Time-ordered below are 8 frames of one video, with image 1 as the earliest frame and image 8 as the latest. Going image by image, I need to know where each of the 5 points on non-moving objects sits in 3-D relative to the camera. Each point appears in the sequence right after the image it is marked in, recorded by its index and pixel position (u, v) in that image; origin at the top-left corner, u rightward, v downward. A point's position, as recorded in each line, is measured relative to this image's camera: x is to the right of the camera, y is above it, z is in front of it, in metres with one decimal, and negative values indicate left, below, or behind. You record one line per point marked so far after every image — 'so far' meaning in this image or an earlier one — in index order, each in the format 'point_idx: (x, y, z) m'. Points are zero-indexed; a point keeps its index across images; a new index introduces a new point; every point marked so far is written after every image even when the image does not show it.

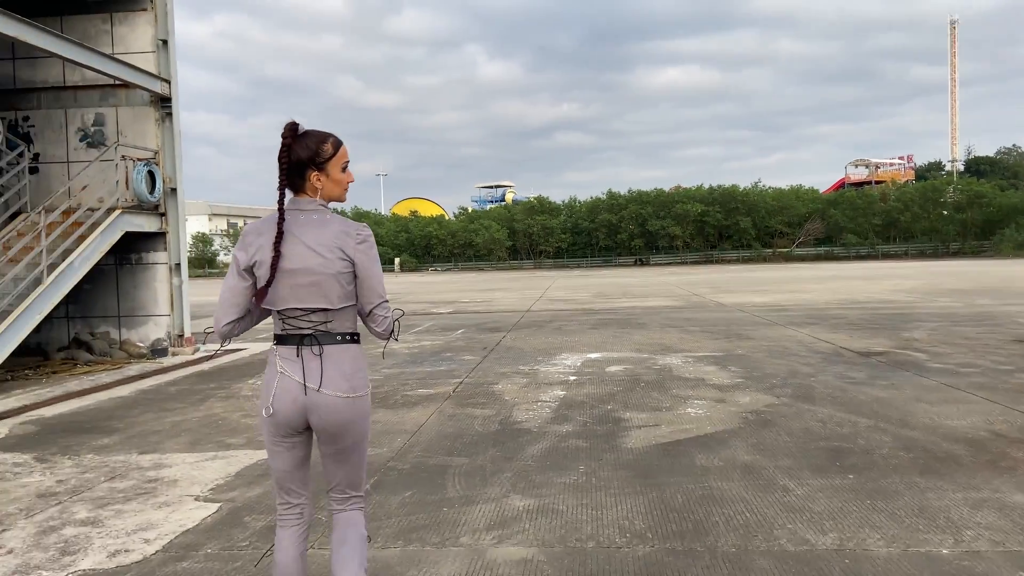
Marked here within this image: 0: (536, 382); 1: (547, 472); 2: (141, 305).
0: (+0.3, -1.2, +9.5) m
1: (+0.3, -1.3, +5.6) m
2: (-5.6, -0.3, +11.6) m
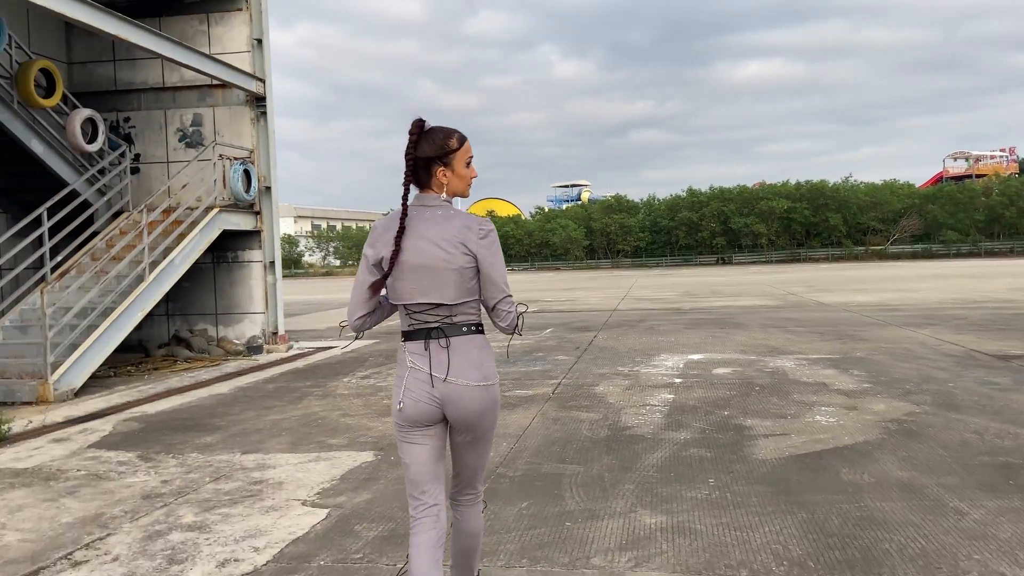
0: (+1.5, -1.1, +9.0) m
1: (+1.1, -1.3, +5.1) m
2: (-4.2, -0.2, +11.6) m
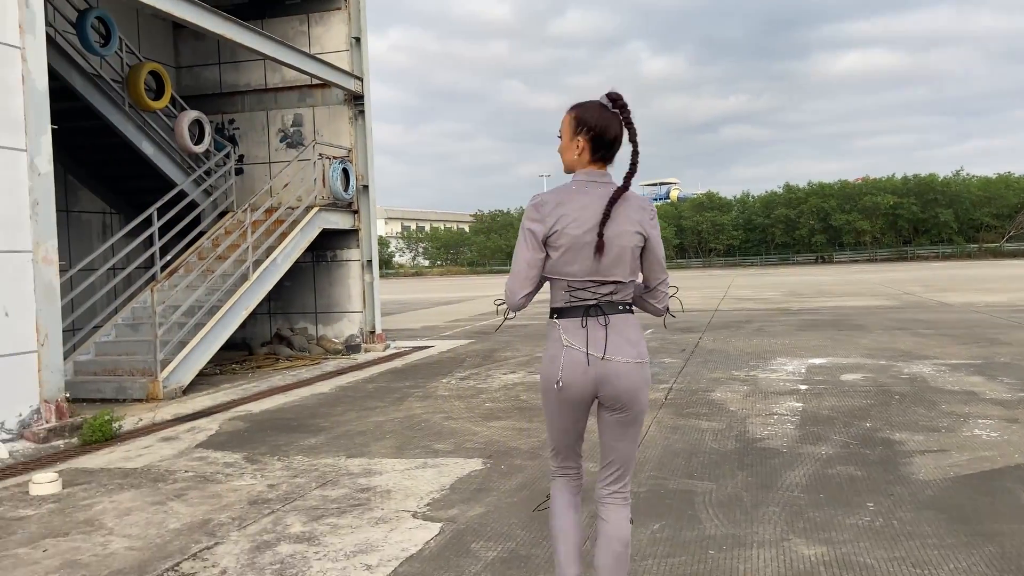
0: (+2.7, -1.1, +8.3) m
1: (+1.8, -1.3, +4.5) m
2: (-2.6, -0.2, +11.6) m
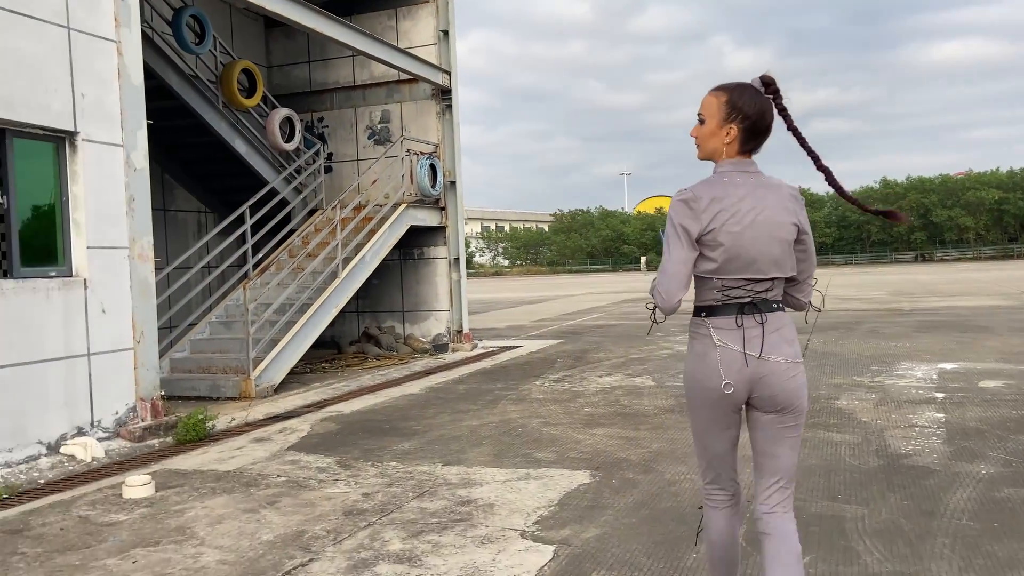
0: (+3.7, -1.1, +7.5) m
1: (+2.5, -1.3, +3.8) m
2: (-1.3, -0.2, +11.3) m
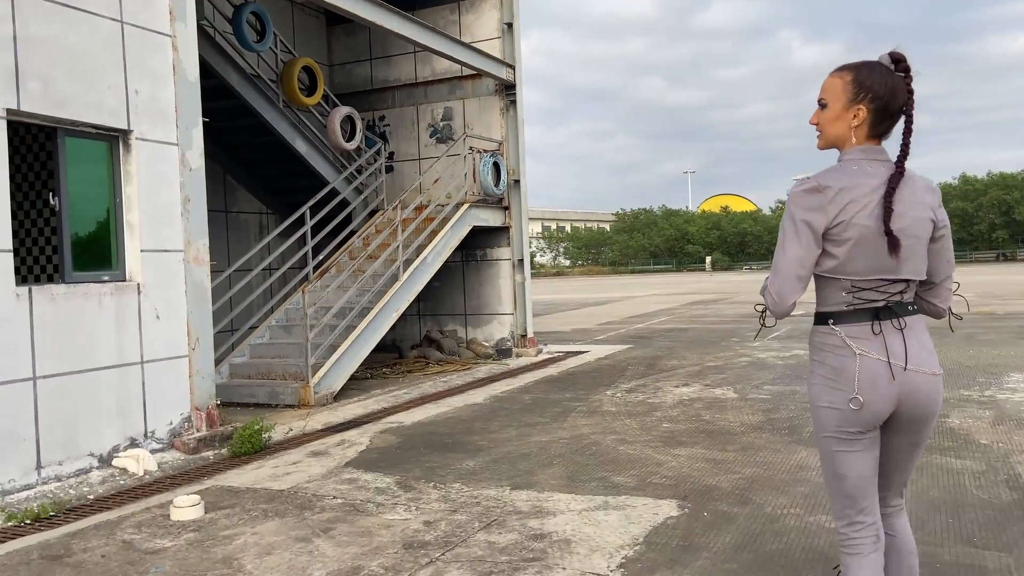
0: (+4.4, -1.1, +6.7) m
1: (+2.8, -1.3, +3.1) m
2: (-0.3, -0.2, +10.8) m
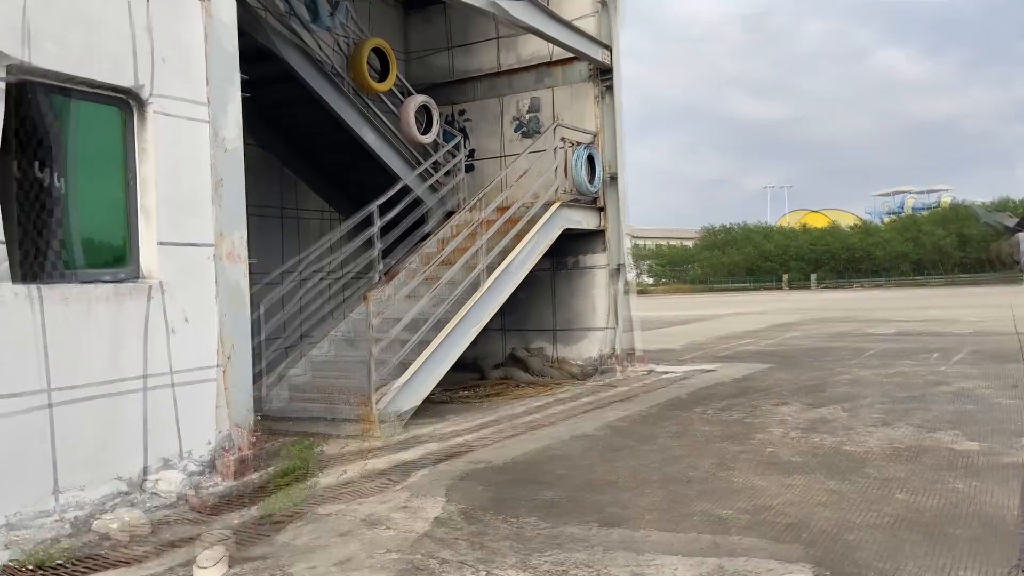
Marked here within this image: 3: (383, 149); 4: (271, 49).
0: (+5.0, -1.2, +5.0) m
1: (+3.1, -1.3, +1.6) m
2: (+0.8, -0.4, +9.7) m
3: (-1.5, +1.5, +8.5) m
4: (-2.3, +2.3, +7.3) m
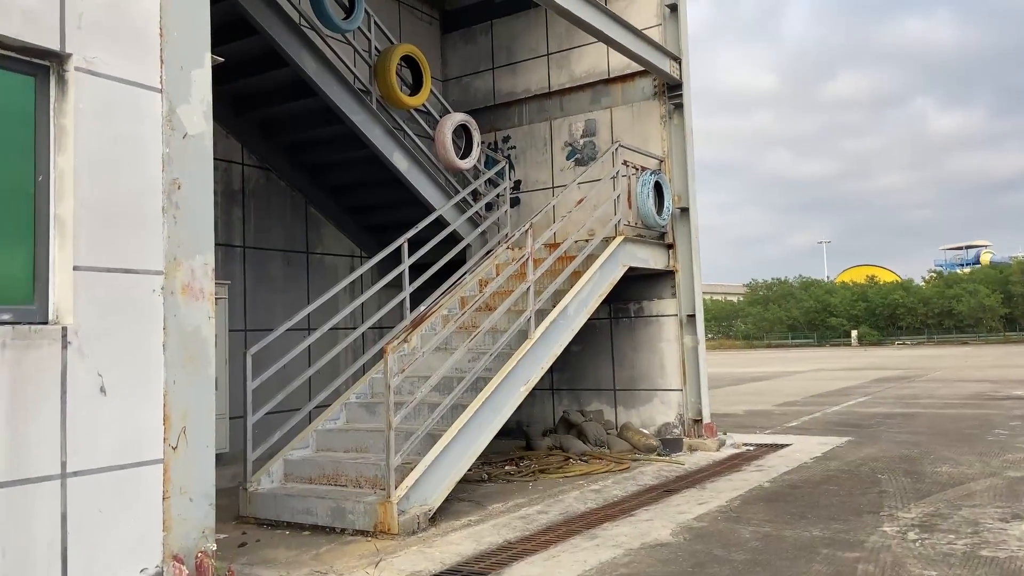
0: (+5.3, -1.4, +3.2) m
1: (+3.2, -1.3, -0.1) m
2: (+1.4, -0.9, +8.1) m
3: (-0.9, +1.1, +7.2) m
4: (-1.9, +1.9, +6.1) m
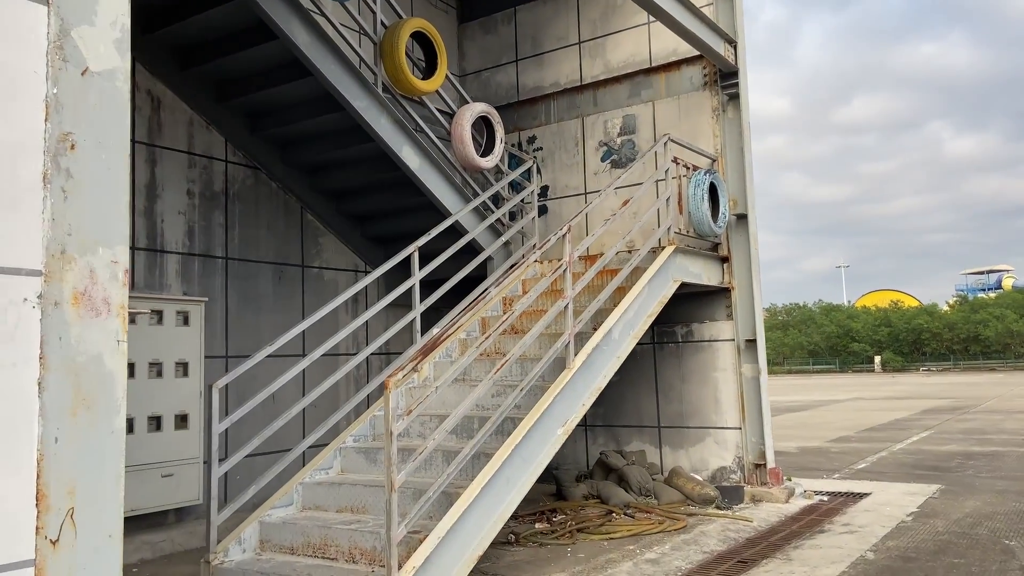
0: (+5.5, -1.4, +1.9) m
1: (+3.3, -1.2, -1.3) m
2: (+1.6, -1.1, +6.9) m
3: (-0.7, +0.9, +6.1) m
4: (-1.6, +1.8, +5.1) m
